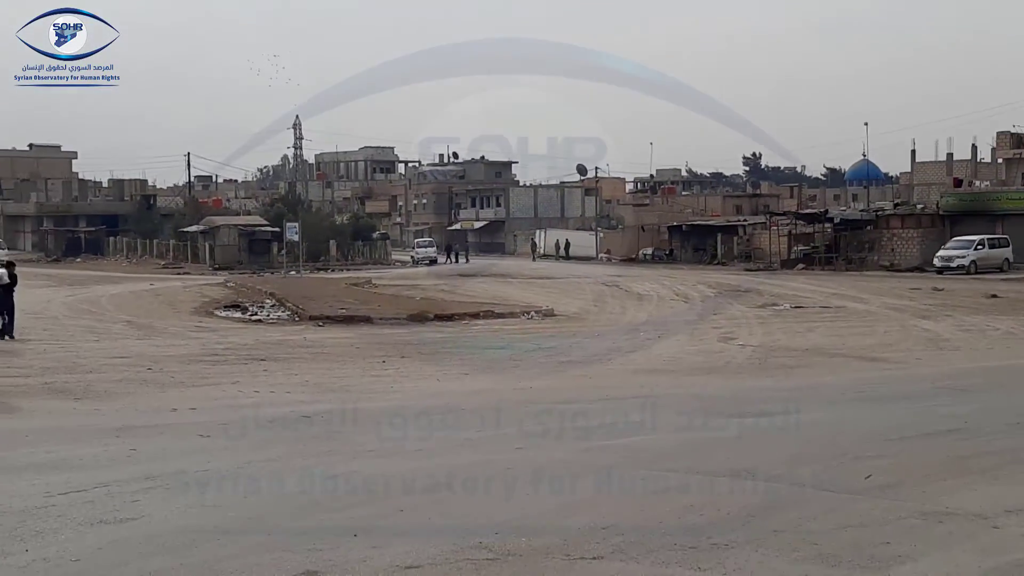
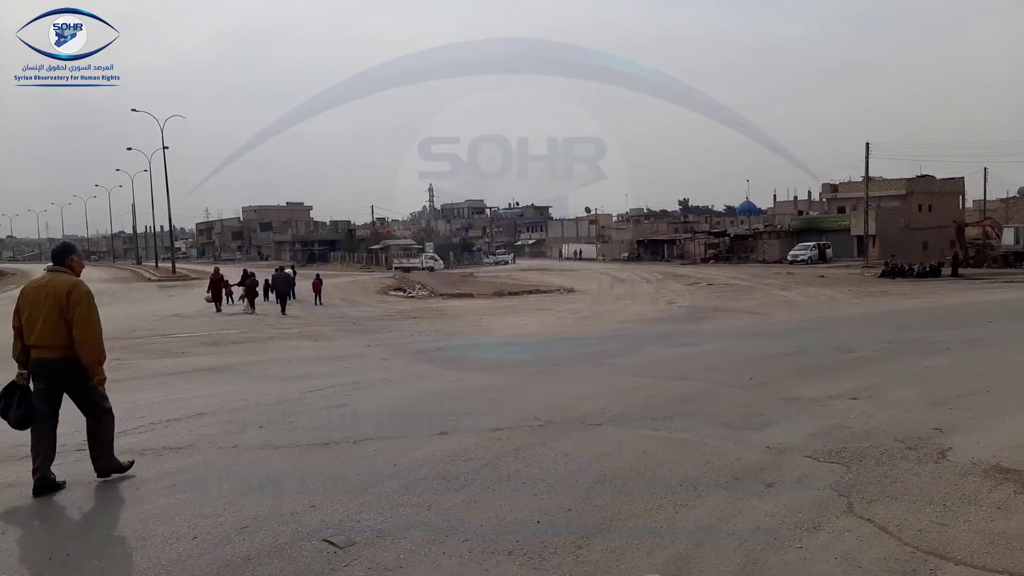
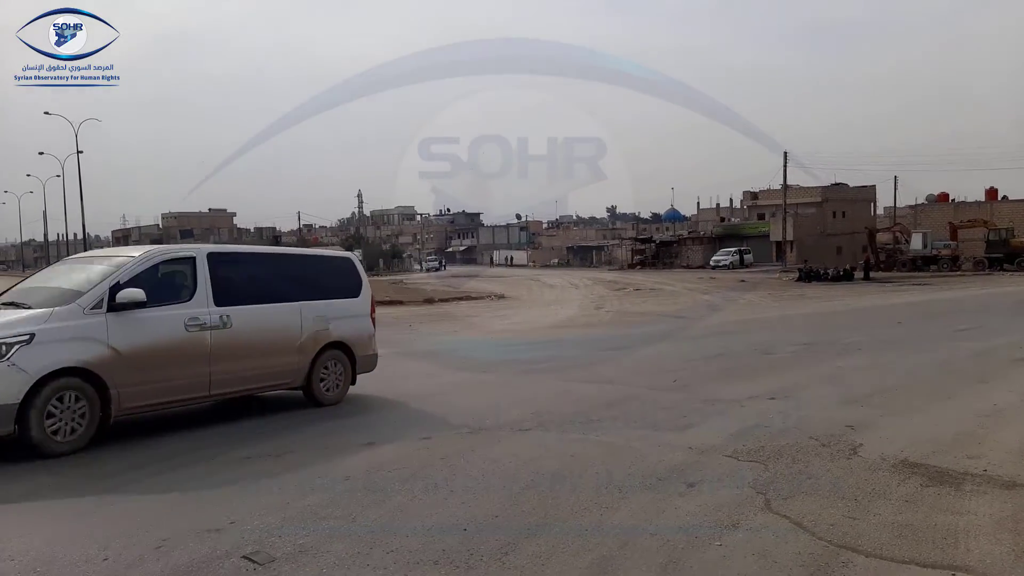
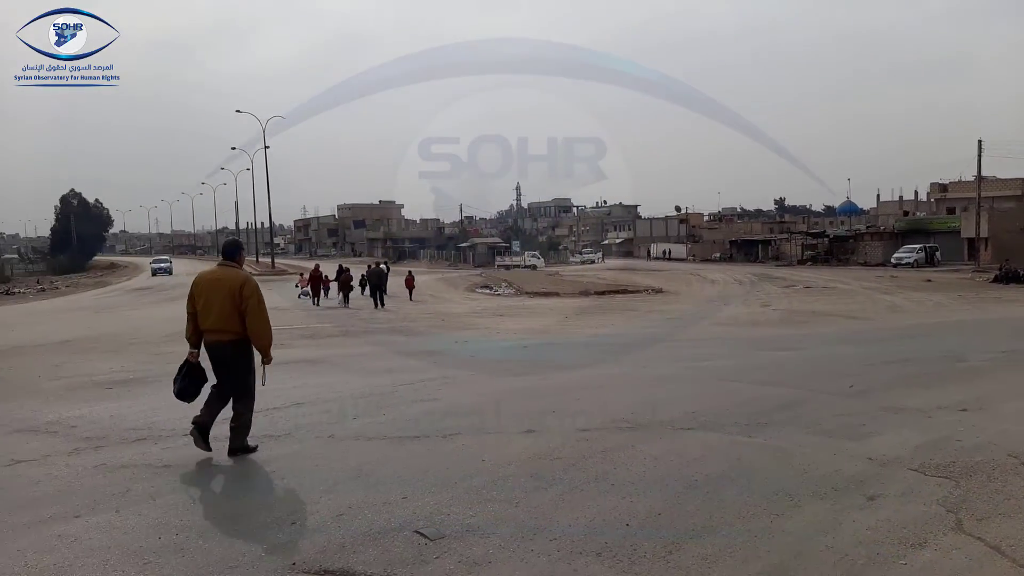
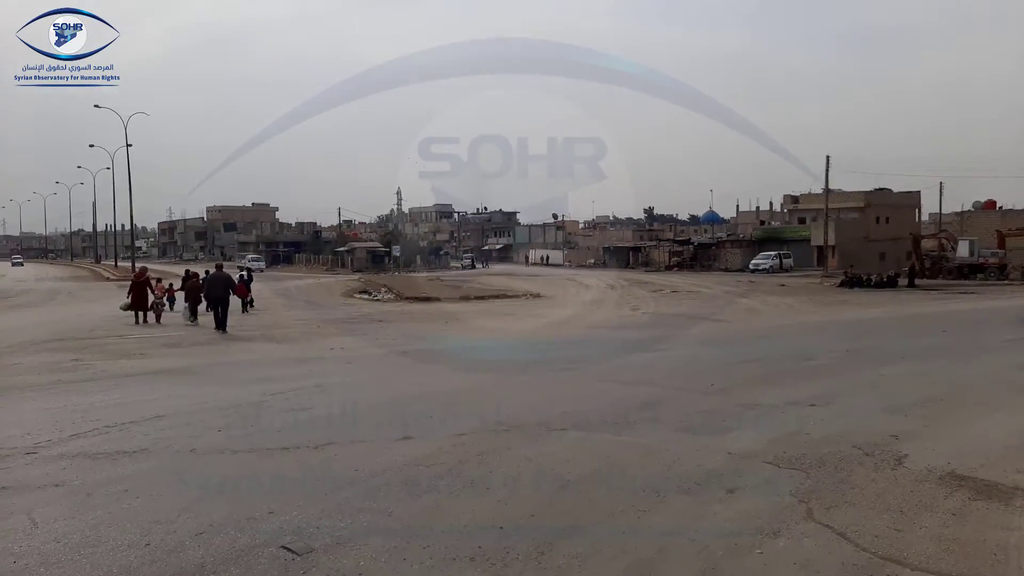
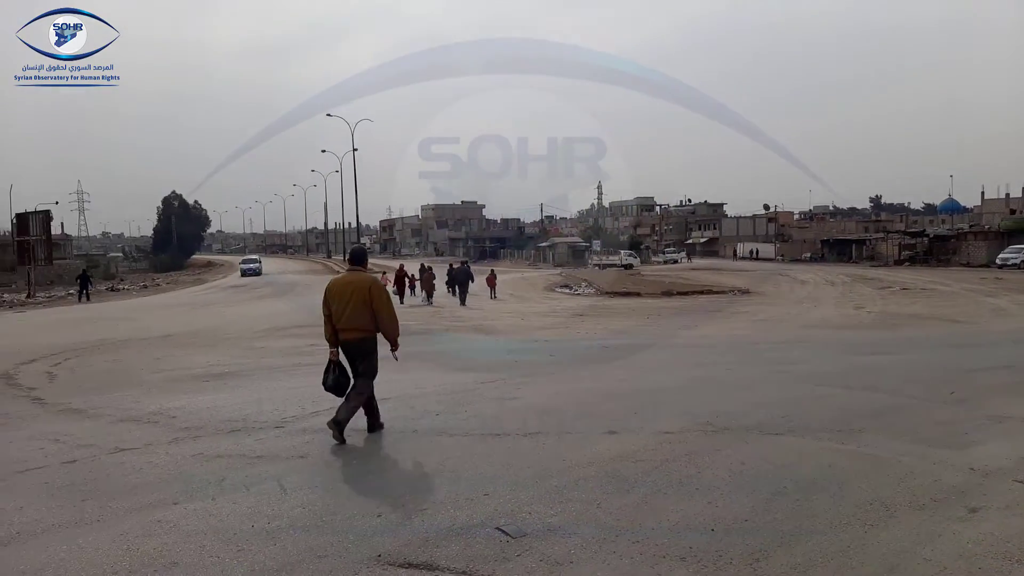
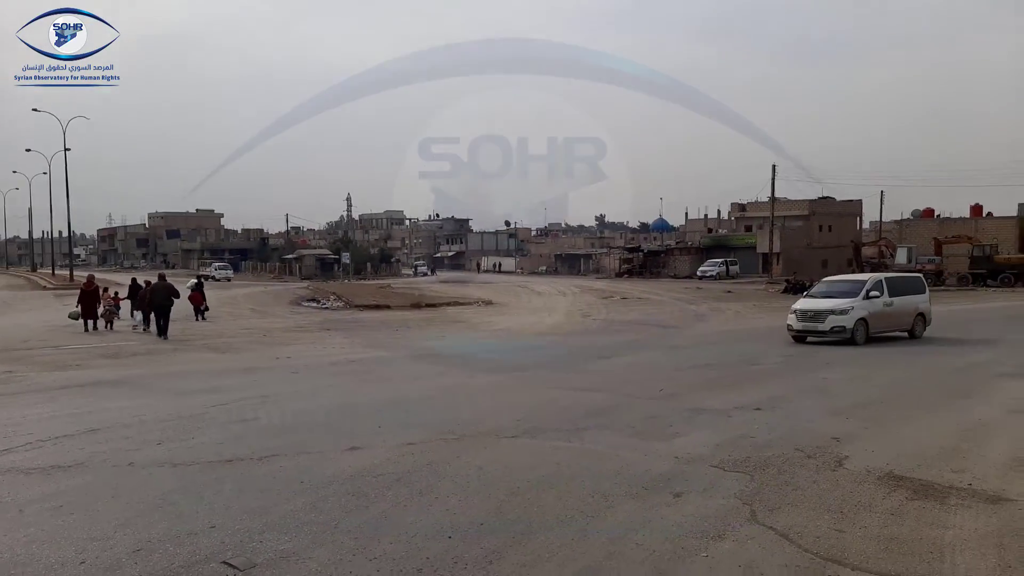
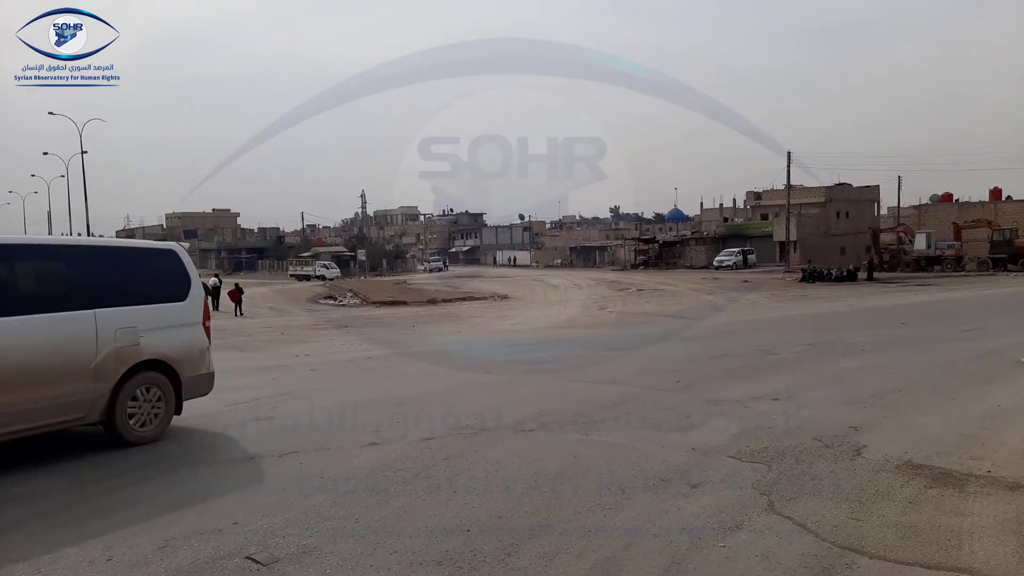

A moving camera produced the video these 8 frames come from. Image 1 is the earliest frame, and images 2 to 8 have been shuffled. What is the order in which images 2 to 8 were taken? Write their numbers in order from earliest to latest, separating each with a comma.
5, 7, 3, 8, 2, 4, 6
